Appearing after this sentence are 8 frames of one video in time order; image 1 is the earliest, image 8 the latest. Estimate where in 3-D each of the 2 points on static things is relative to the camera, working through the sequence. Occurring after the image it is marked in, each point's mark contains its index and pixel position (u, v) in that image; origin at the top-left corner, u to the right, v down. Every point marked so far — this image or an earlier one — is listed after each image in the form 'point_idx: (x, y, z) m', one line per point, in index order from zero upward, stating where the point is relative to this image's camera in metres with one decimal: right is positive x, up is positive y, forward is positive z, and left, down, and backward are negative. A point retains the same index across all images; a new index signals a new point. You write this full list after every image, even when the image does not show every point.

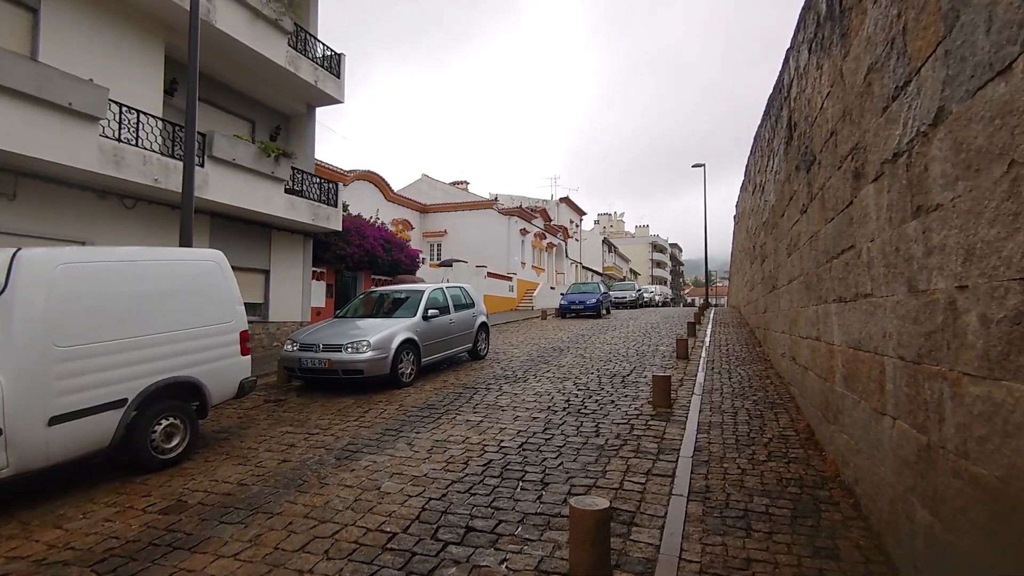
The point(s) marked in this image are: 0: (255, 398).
0: (-3.8, -1.6, +7.5) m
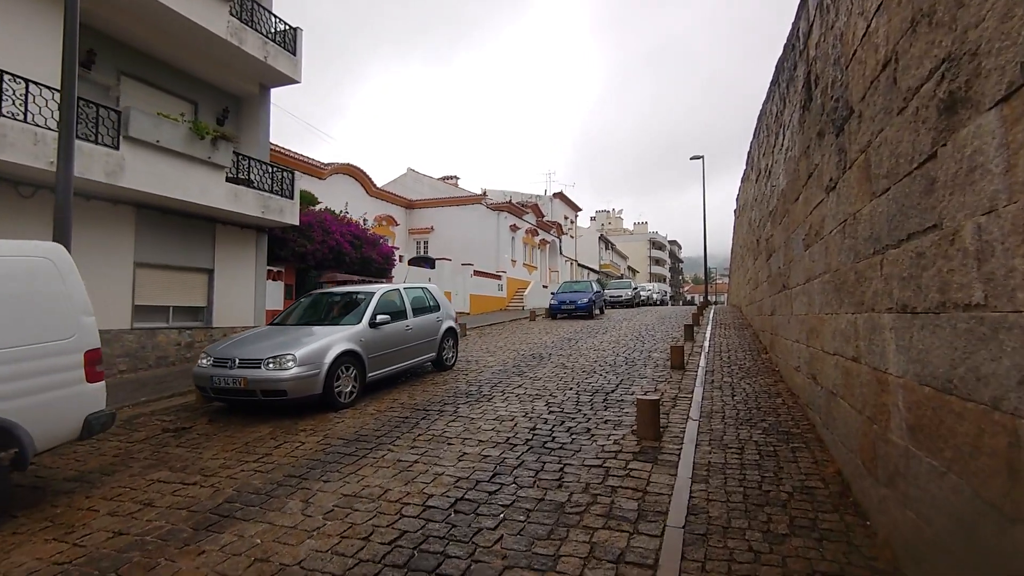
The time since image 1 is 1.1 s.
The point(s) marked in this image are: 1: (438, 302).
0: (-4.3, -1.7, +6.2) m
1: (-1.5, -0.3, +9.8) m
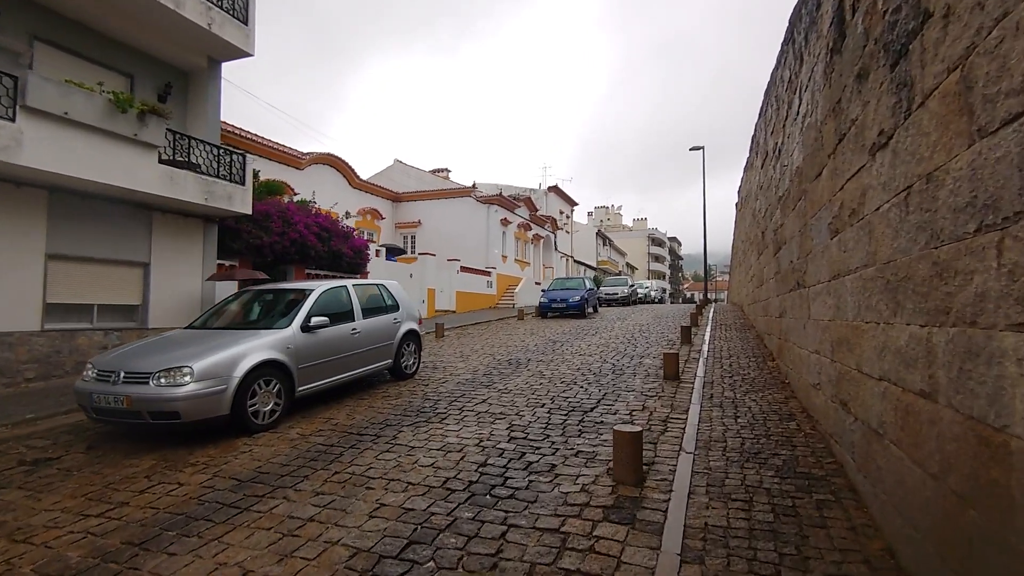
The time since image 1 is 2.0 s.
0: (-4.8, -1.6, +4.9) m
1: (-2.0, -0.2, +8.6) m
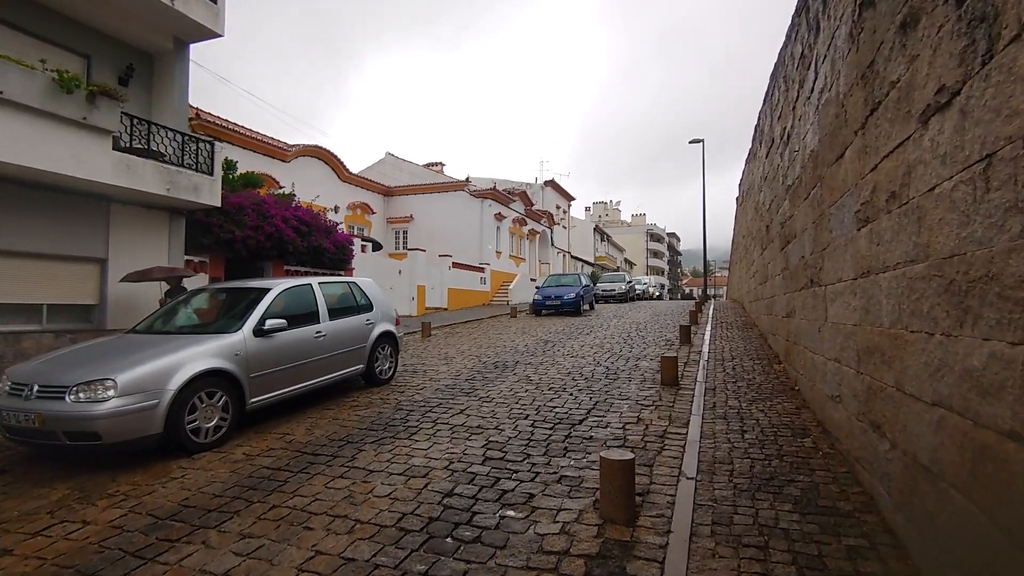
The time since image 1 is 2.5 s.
0: (-5.1, -1.6, +4.2) m
1: (-2.2, -0.2, +7.9) m
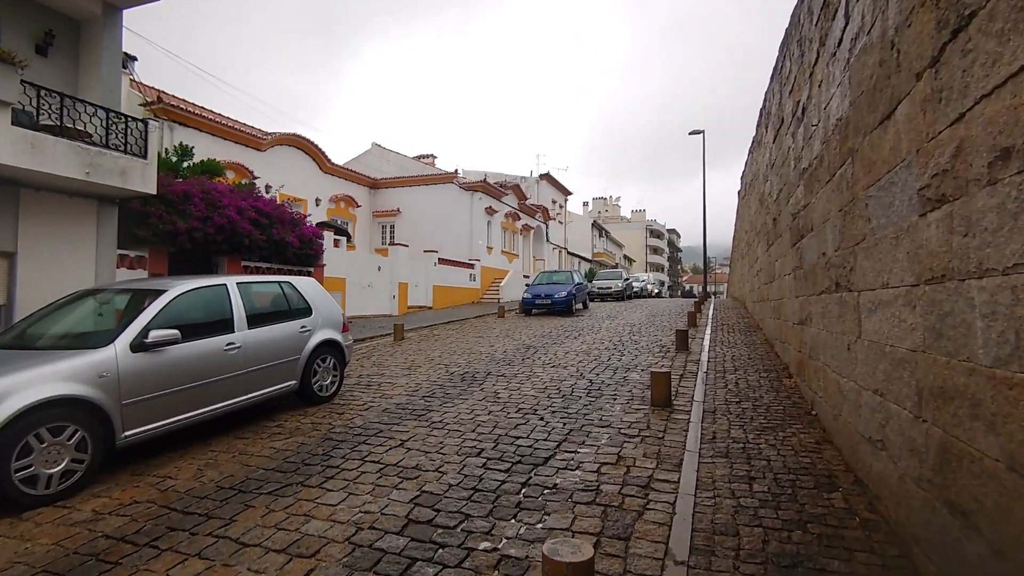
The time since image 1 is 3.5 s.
0: (-5.5, -1.7, +3.0) m
1: (-2.7, -0.2, +6.7) m
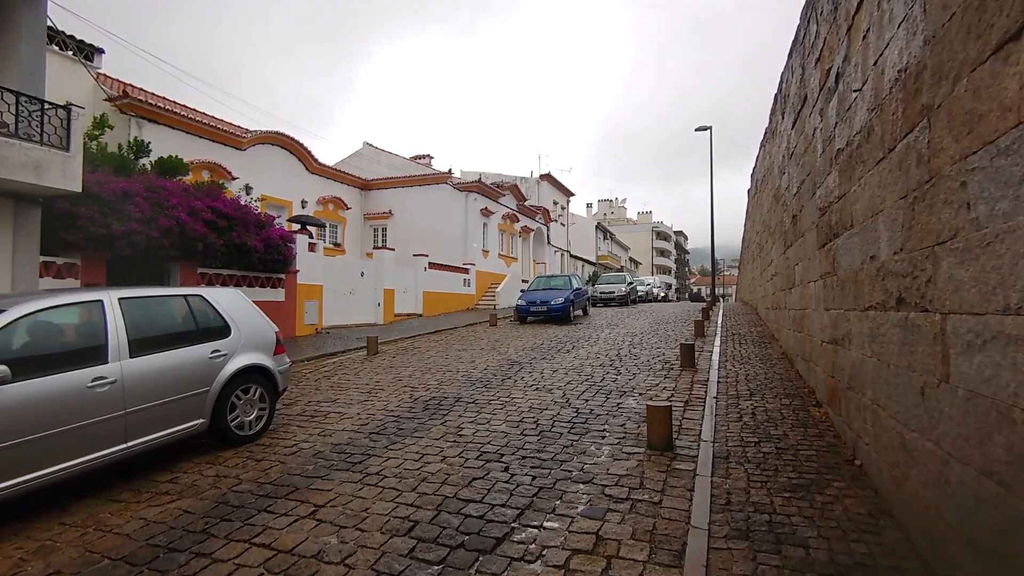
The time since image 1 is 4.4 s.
0: (-6.0, -1.8, +1.9) m
1: (-3.0, -0.3, +5.5) m
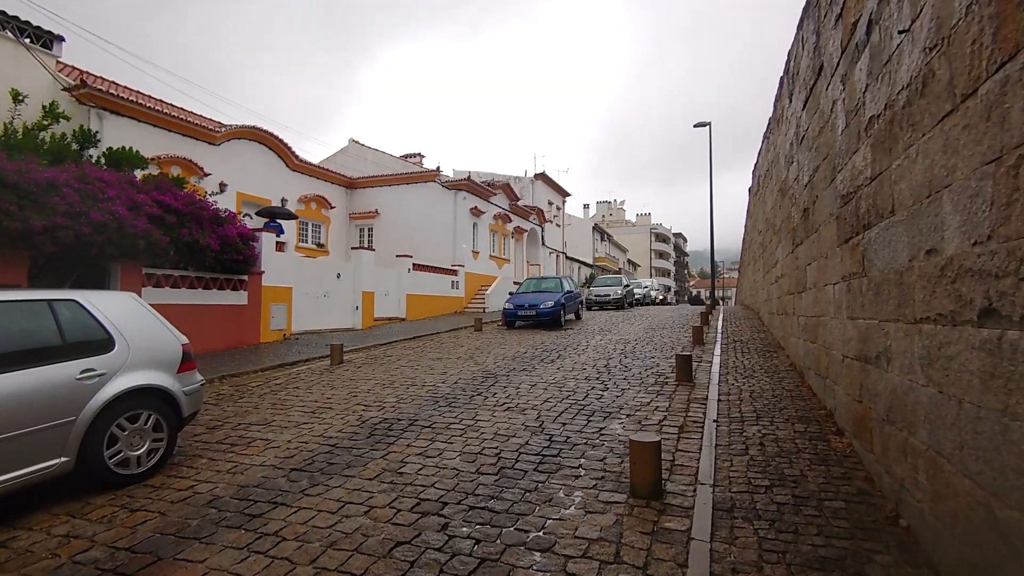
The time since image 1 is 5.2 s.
0: (-6.4, -1.8, +0.8) m
1: (-3.5, -0.4, +4.4) m
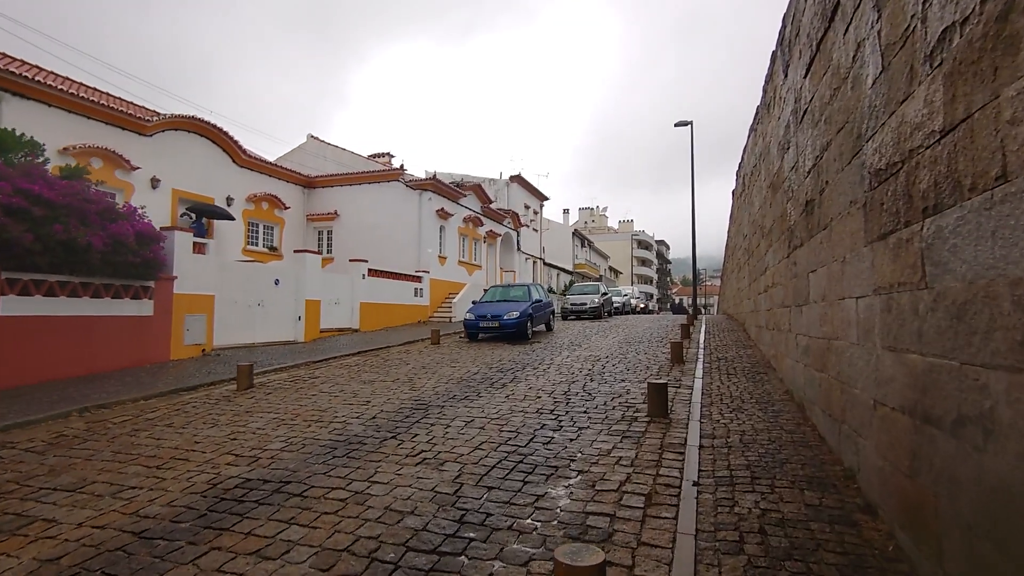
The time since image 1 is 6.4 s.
0: (-7.0, -1.8, -1.0) m
1: (-4.2, -0.4, +2.7) m
